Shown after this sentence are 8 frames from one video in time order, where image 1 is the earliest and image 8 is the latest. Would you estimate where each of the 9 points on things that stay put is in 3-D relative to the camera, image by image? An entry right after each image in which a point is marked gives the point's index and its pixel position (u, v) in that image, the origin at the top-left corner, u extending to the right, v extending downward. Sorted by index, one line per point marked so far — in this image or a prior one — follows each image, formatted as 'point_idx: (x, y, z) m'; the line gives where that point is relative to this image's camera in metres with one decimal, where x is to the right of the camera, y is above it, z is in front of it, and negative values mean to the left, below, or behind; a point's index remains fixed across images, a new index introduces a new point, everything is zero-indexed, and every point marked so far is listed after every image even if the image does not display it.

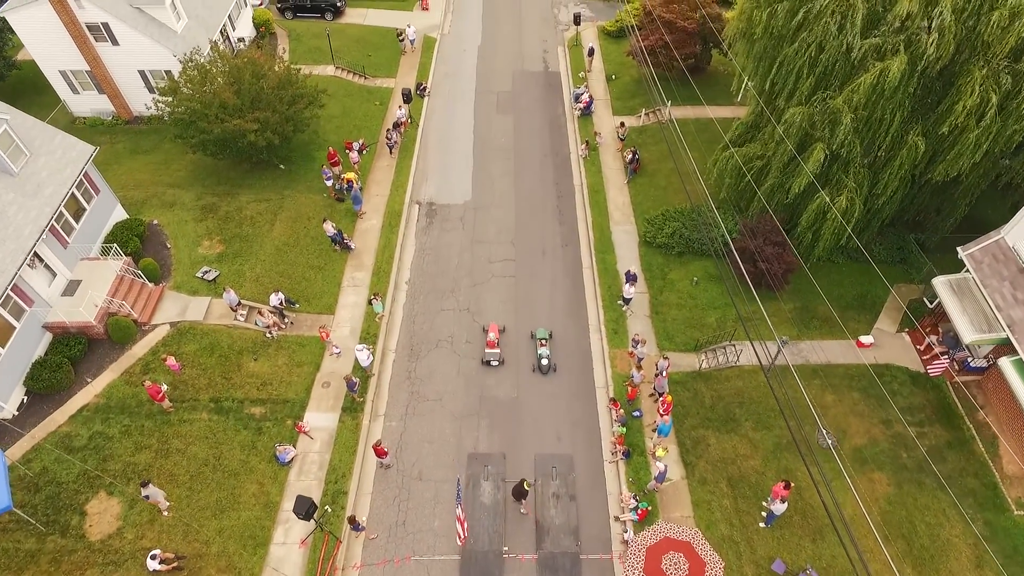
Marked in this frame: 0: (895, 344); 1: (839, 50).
0: (+11.8, -1.8, +18.7) m
1: (+8.7, +6.4, +16.2) m
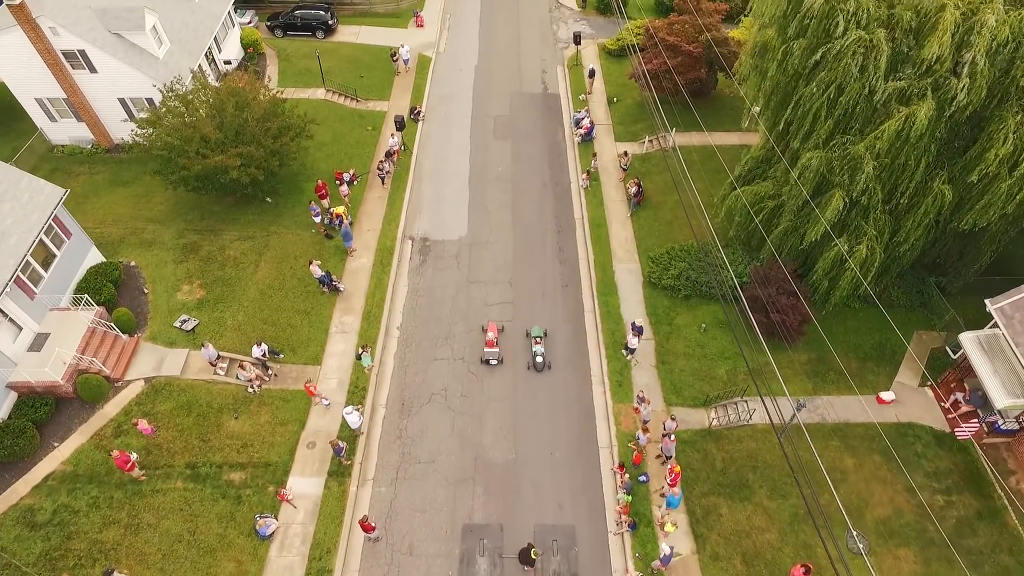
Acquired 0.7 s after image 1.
0: (+11.8, -3.3, +17.6) m
1: (+8.7, +4.9, +15.1) m
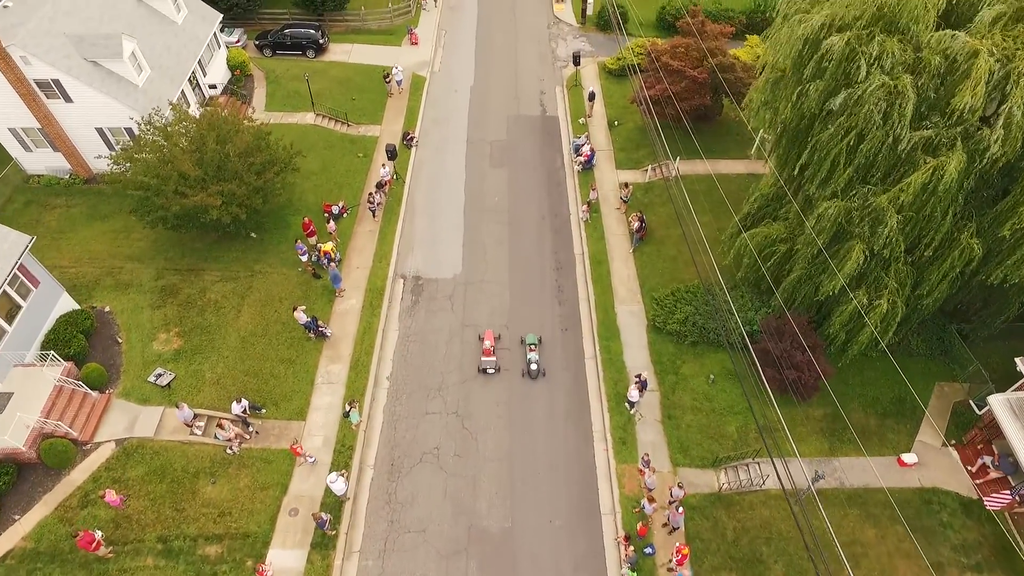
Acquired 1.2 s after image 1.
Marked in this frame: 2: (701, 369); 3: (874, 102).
0: (+11.7, -4.8, +16.5) m
1: (+8.6, +3.4, +14.0) m
2: (+5.9, -2.5, +18.9) m
3: (+8.1, +4.2, +13.6) m
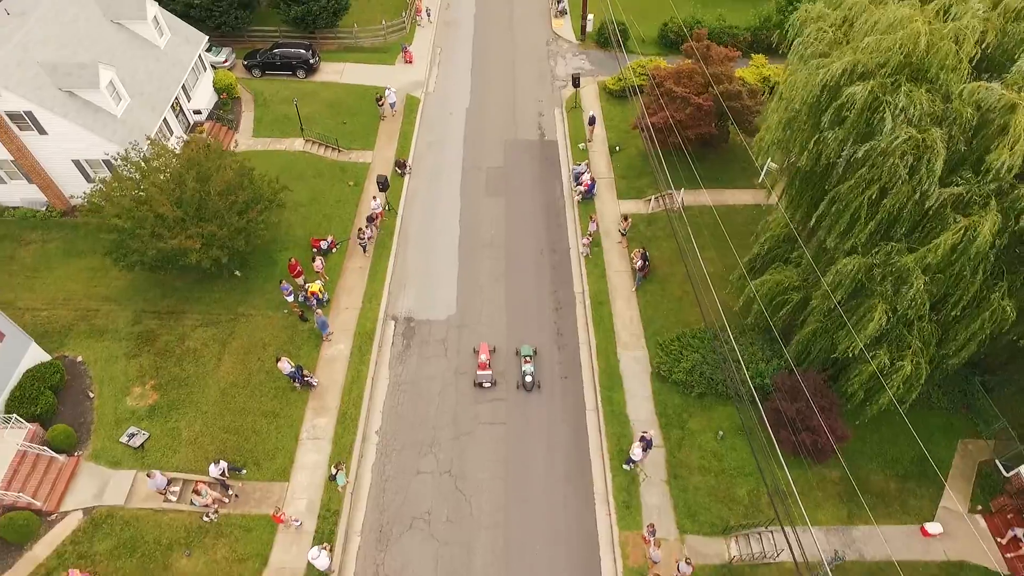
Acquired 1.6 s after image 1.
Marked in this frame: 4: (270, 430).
0: (+11.6, -6.2, +15.4) m
1: (+8.4, +1.9, +12.9) m
2: (+5.8, -4.0, +17.9) m
3: (+8.0, +2.7, +12.6) m
4: (-7.1, -4.2, +17.8) m
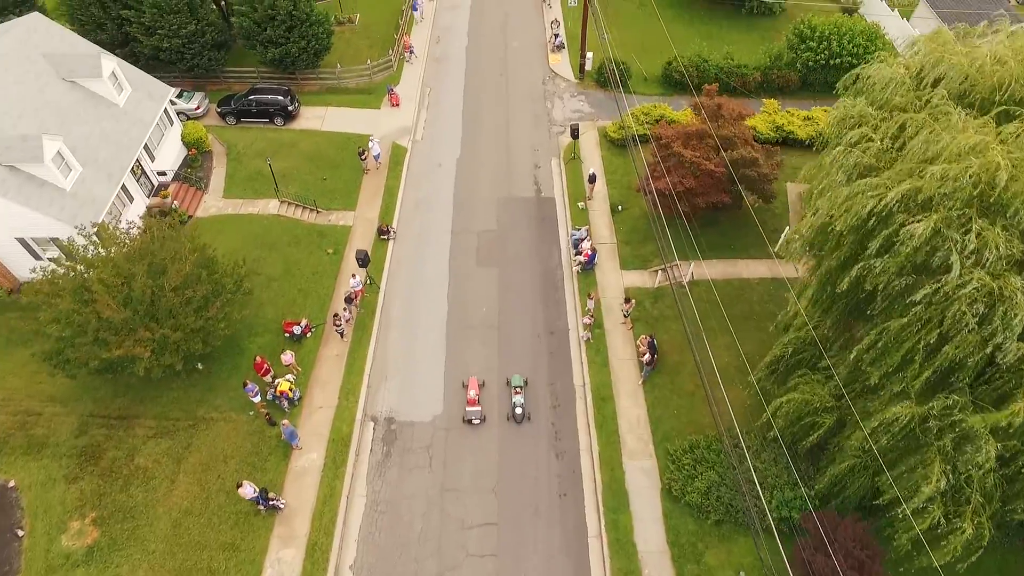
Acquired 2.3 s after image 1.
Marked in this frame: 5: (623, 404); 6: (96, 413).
0: (+11.4, -9.2, +13.2) m
1: (+8.2, -1.1, +10.7) m
2: (+5.6, -7.0, +15.7) m
3: (+7.8, -0.3, +10.4) m
4: (-7.3, -7.2, +15.6) m
5: (+3.5, -3.7, +19.3) m
6: (-12.5, -3.8, +18.2) m
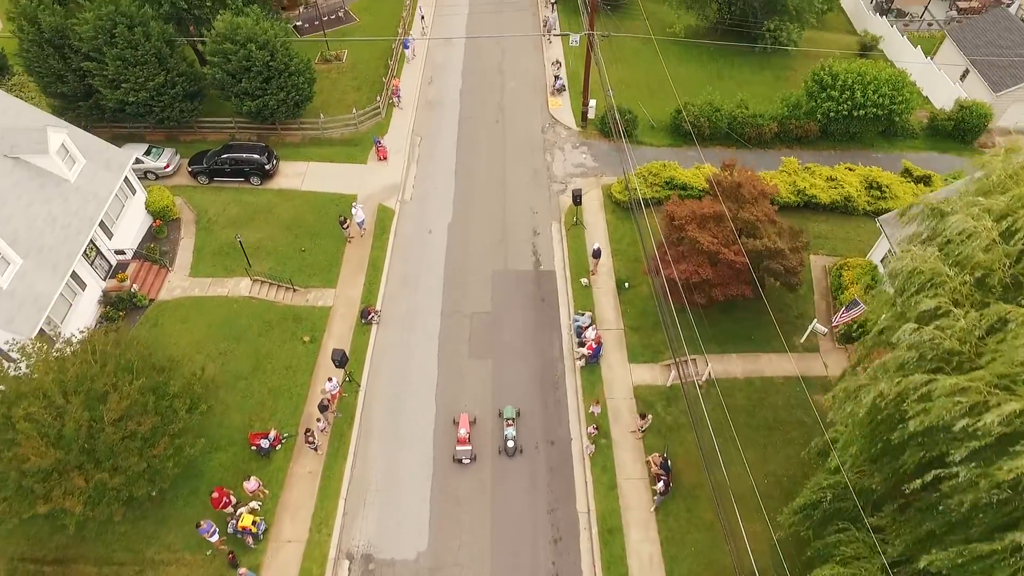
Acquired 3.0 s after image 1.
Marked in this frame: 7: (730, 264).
0: (+11.2, -12.5, +10.9) m
1: (+8.1, -4.3, +8.3) m
2: (+5.5, -10.3, +13.3) m
3: (+7.7, -3.6, +8.0) m
4: (-7.4, -10.5, +13.2) m
5: (+3.4, -7.0, +16.9) m
6: (-12.7, -7.1, +15.8) m
7: (+6.9, +0.8, +19.2) m
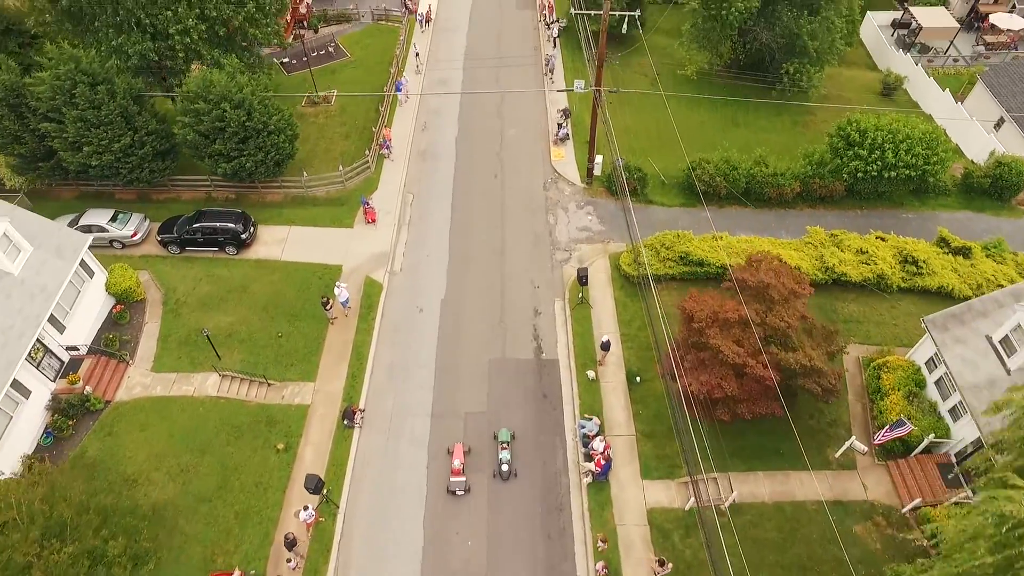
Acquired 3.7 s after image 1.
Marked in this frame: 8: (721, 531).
0: (+11.1, -15.8, +8.5) m
1: (+8.0, -7.6, +6.0) m
2: (+5.4, -13.6, +10.9) m
3: (+7.6, -6.8, +5.7) m
4: (-7.5, -13.8, +10.9) m
5: (+3.3, -10.3, +14.5) m
6: (-12.8, -10.3, +13.5) m
7: (+6.9, -2.5, +16.9) m
8: (+6.0, -6.9, +17.2) m
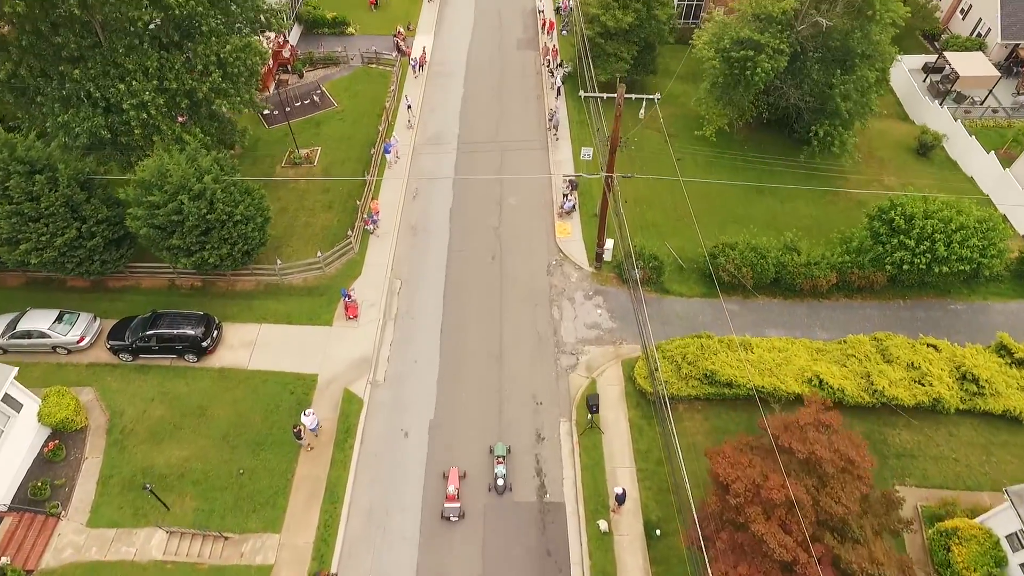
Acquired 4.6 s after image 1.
0: (+11.0, -19.9, +5.4) m
1: (+7.9, -11.7, +2.9) m
2: (+5.3, -17.7, +7.8) m
3: (+7.5, -10.9, +2.5) m
4: (-7.6, -17.8, +7.8) m
5: (+3.2, -14.3, +11.4) m
6: (-12.8, -14.4, +10.4) m
7: (+6.8, -6.6, +13.8) m
8: (+5.9, -11.0, +14.1) m
